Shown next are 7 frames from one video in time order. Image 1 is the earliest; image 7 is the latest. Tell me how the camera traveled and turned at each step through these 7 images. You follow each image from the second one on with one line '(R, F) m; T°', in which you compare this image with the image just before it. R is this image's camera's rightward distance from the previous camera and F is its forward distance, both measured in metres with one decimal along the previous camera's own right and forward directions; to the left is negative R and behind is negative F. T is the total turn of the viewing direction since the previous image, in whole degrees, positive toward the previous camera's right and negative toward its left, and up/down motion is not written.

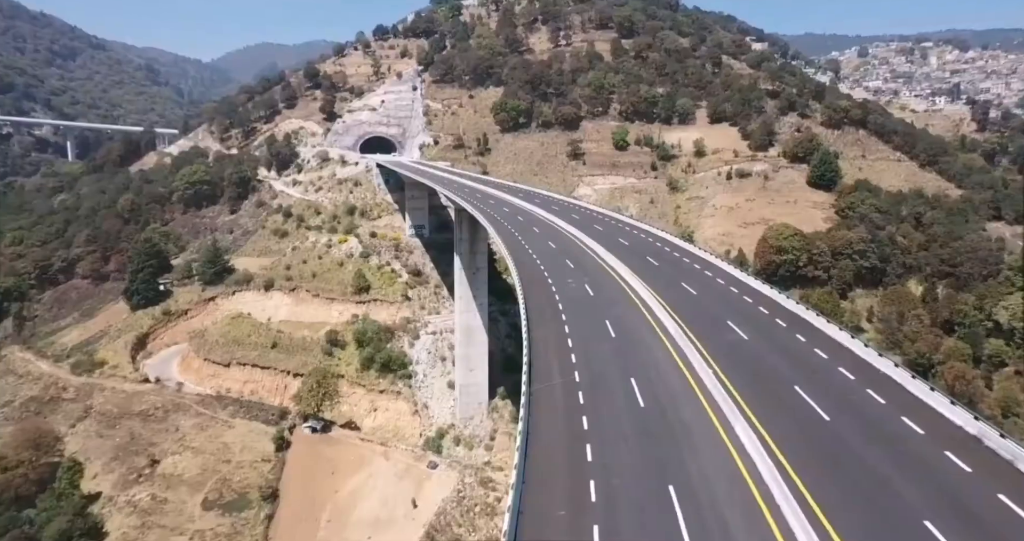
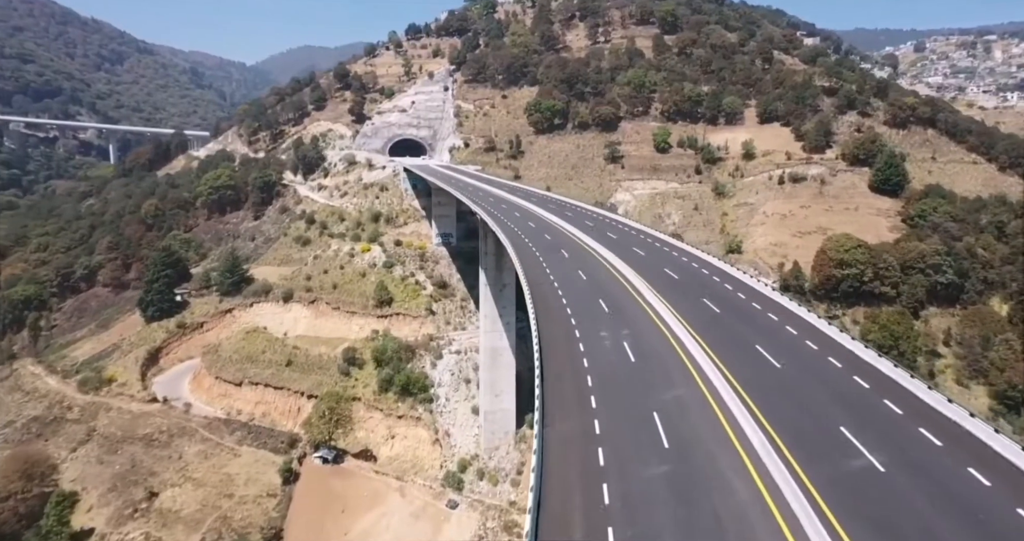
(+0.2, +3.9) m; -4°
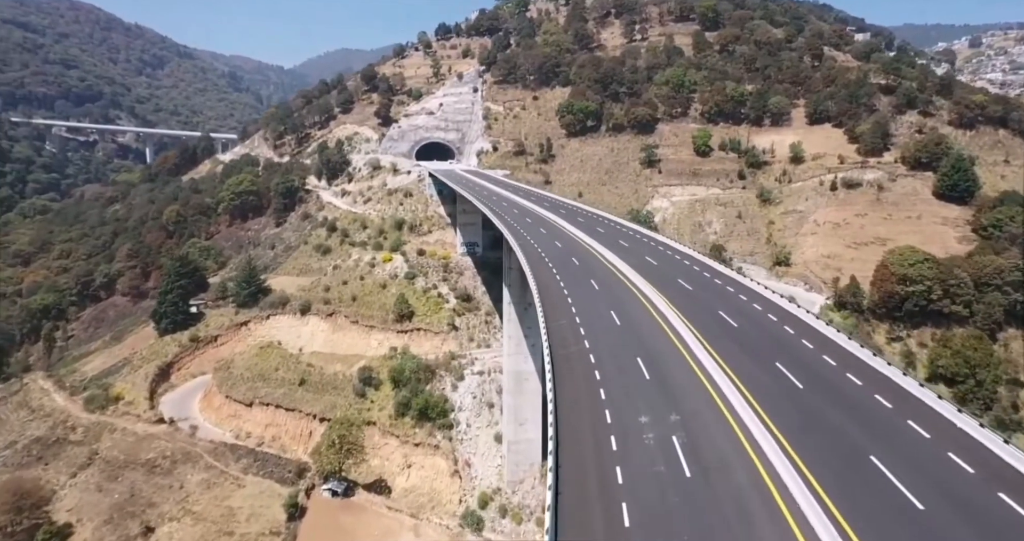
(+0.2, +3.4) m; -3°
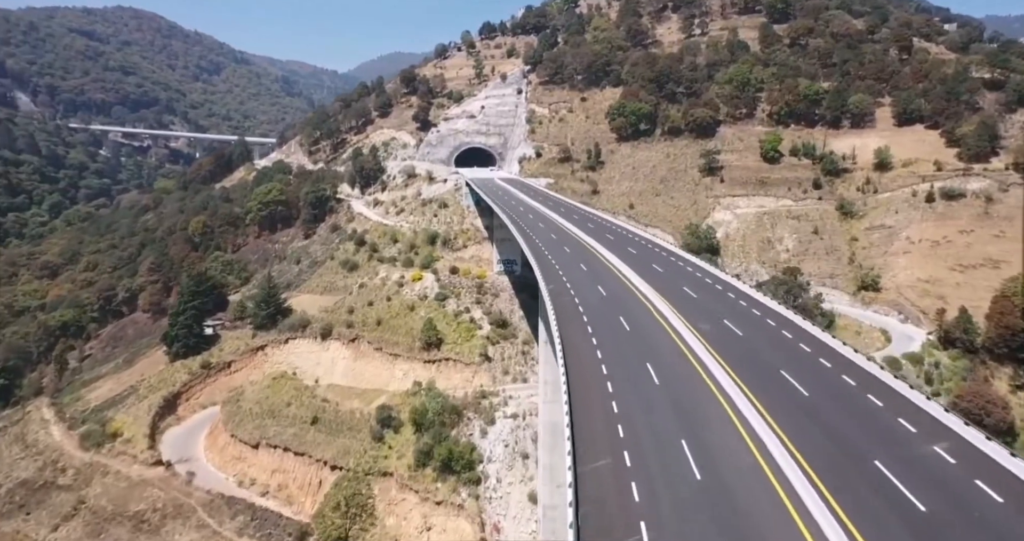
(+0.3, +5.6) m; -5°
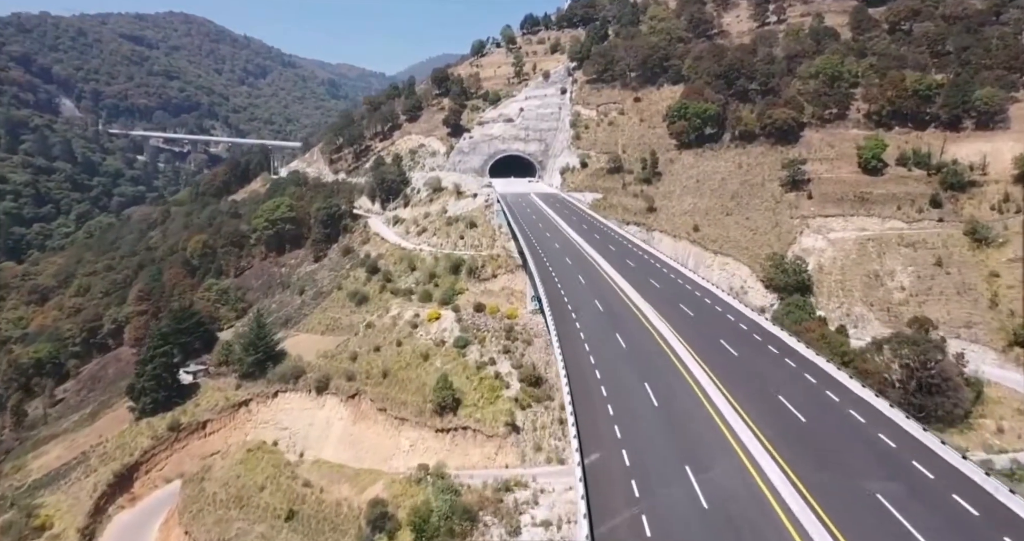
(+0.5, +9.0) m; -5°
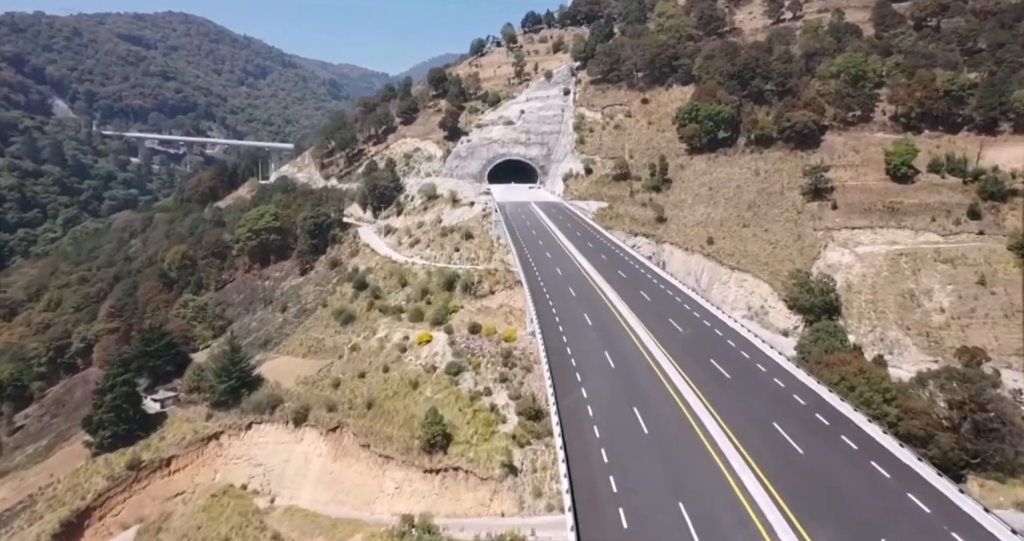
(+0.4, +3.5) m; 0°
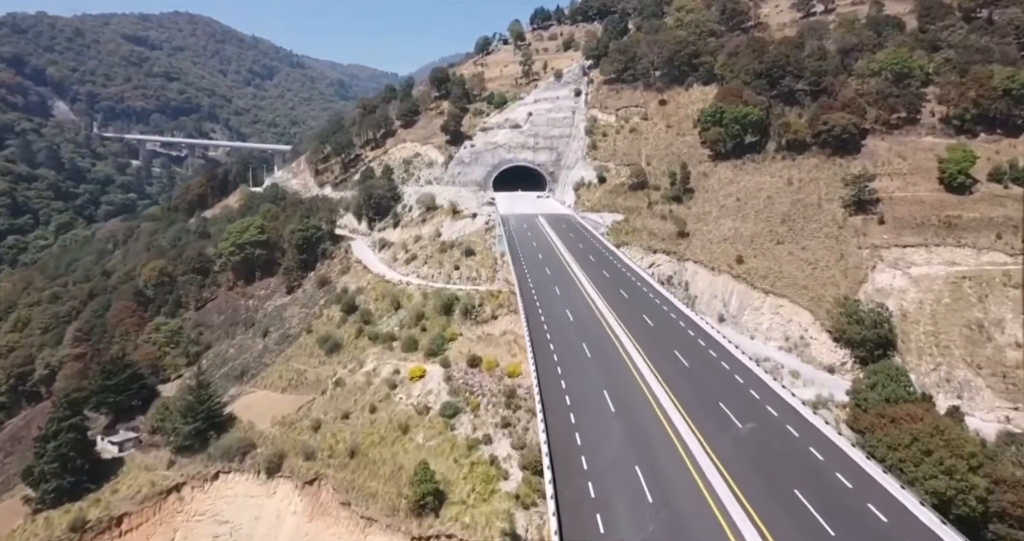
(+0.3, +4.5) m; -1°
